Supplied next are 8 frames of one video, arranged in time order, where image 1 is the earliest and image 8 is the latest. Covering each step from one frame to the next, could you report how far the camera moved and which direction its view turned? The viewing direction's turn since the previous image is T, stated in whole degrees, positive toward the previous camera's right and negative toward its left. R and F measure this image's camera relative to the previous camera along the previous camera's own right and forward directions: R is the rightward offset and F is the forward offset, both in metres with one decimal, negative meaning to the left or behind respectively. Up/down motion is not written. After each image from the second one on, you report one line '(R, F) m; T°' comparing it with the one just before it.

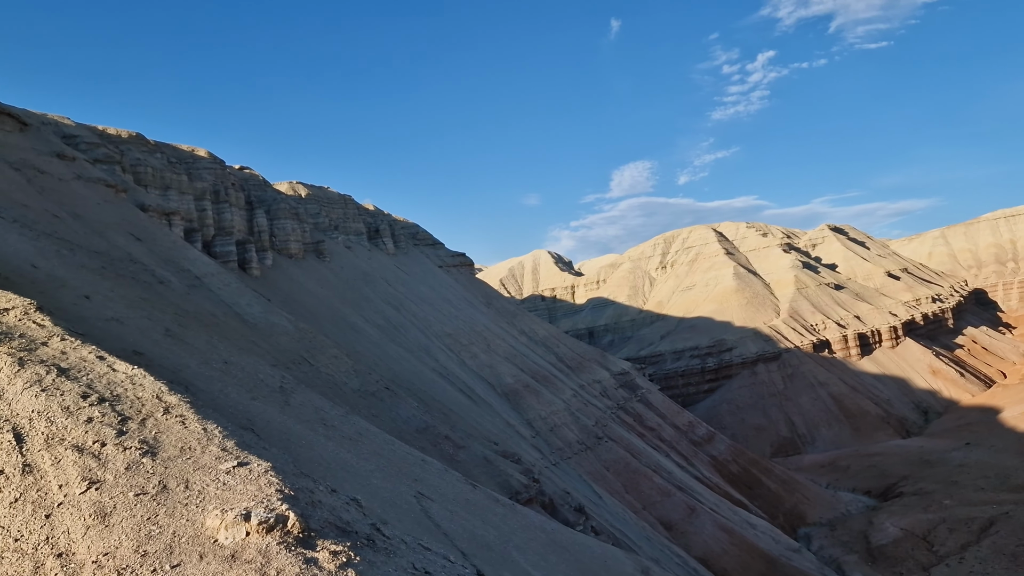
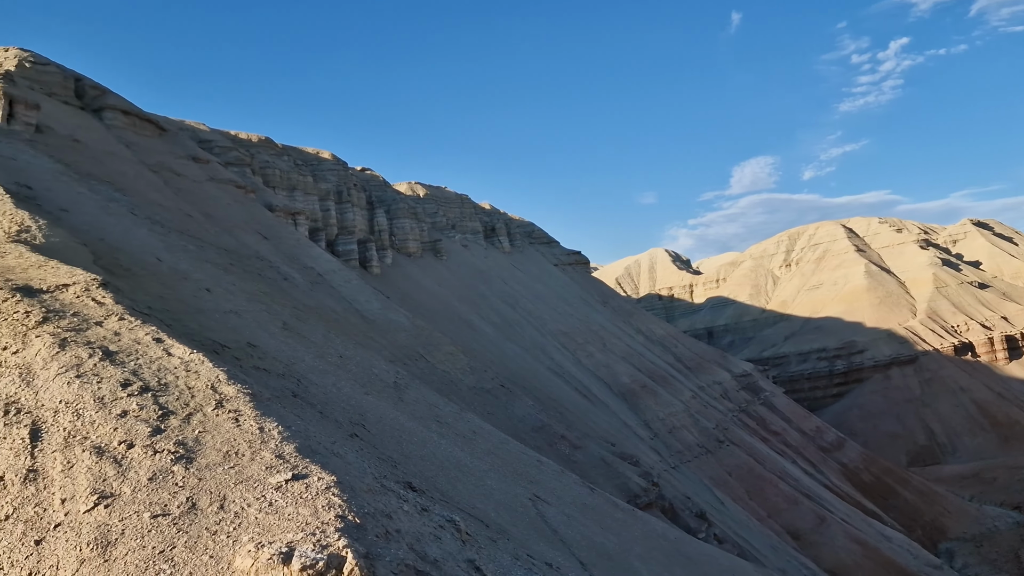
(-0.1, +1.2) m; -10°
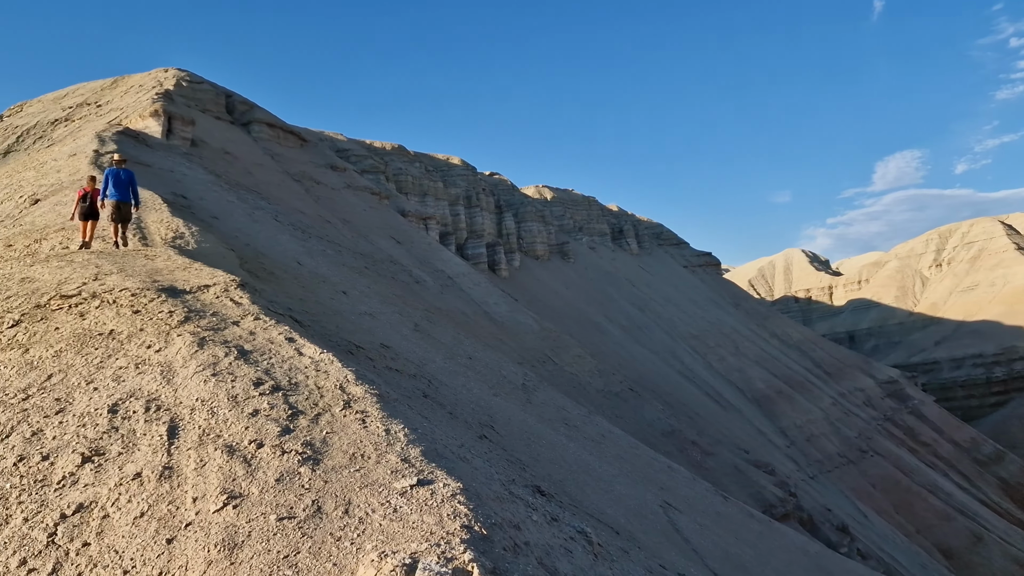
(0.0, +0.3) m; -11°
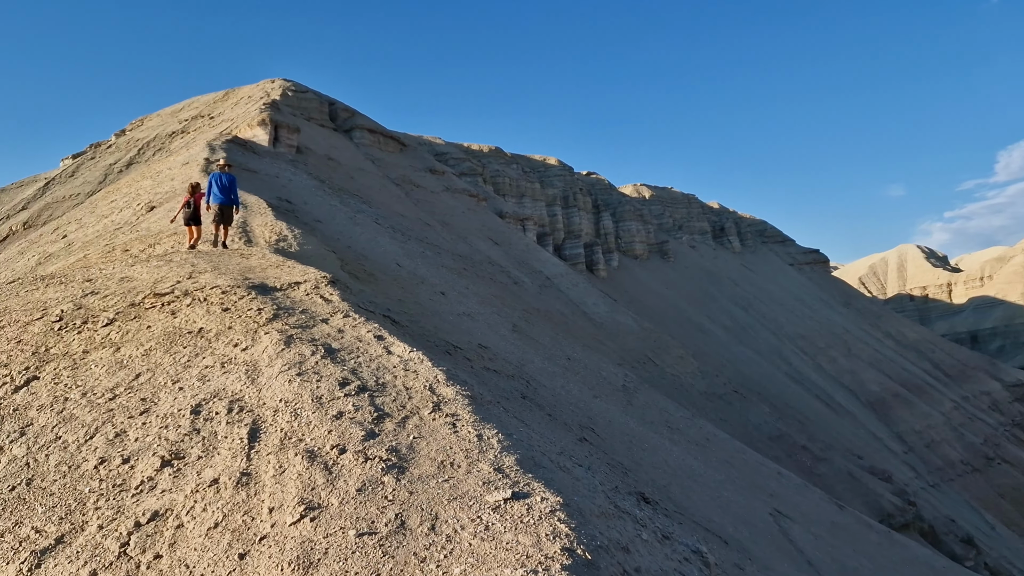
(0.0, +0.3) m; -8°
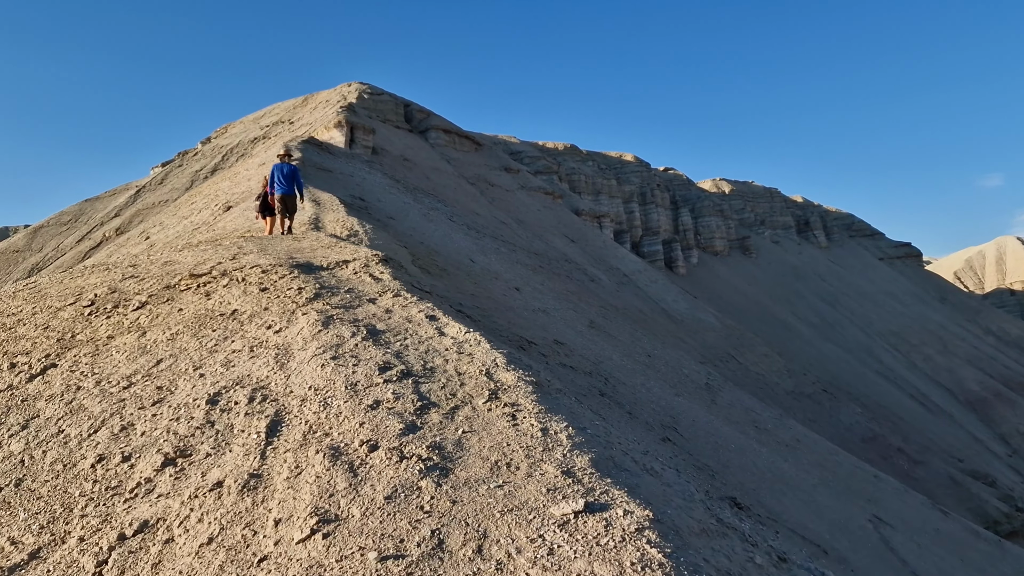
(0.0, +0.6) m; -7°
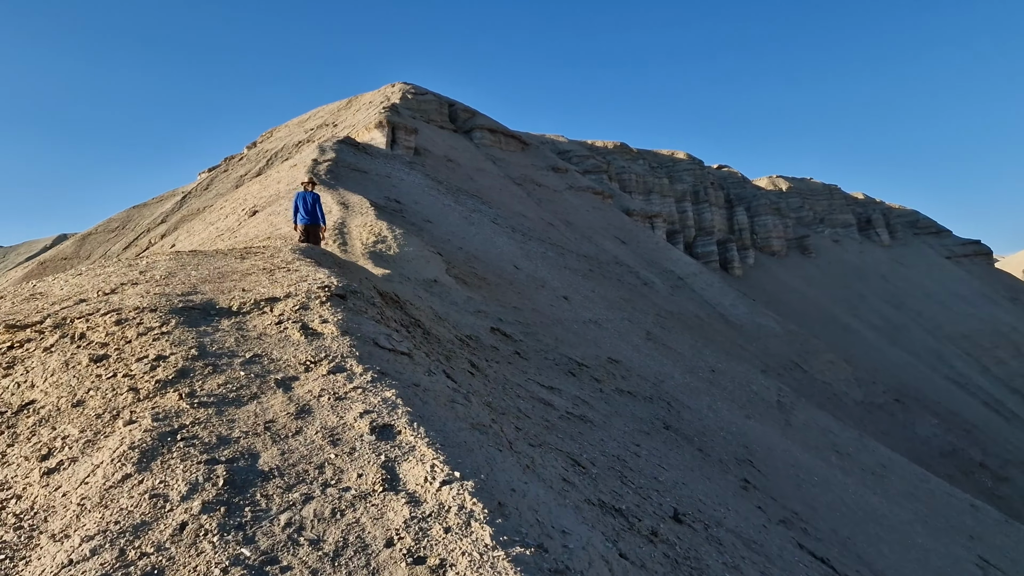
(0.0, +1.7) m; -4°
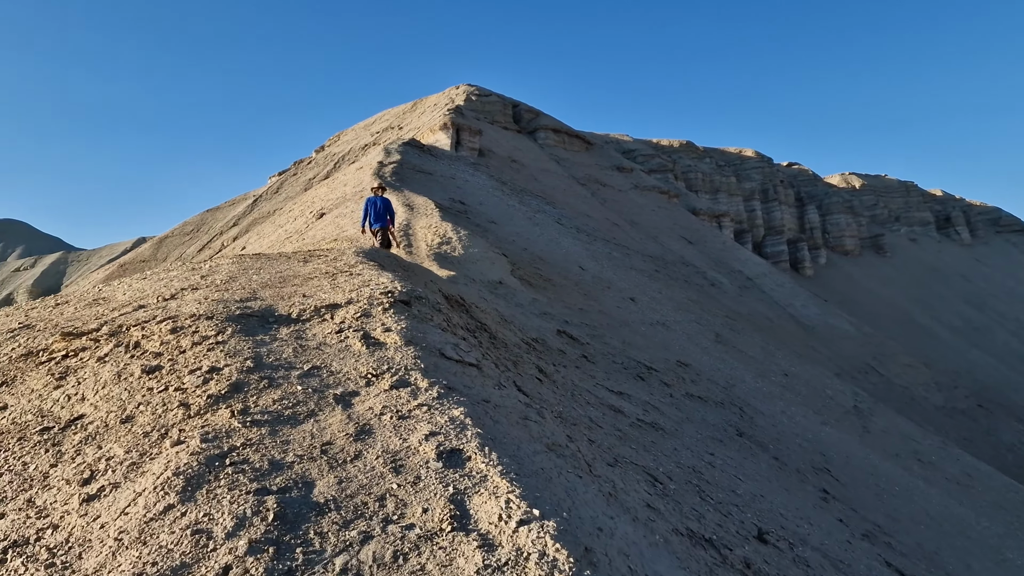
(0.0, +0.2) m; -6°
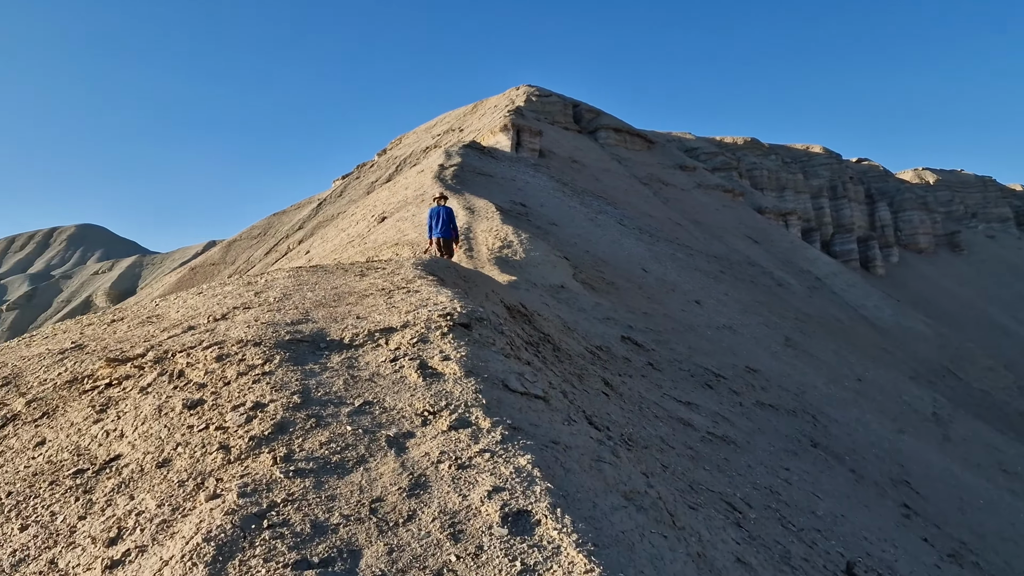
(0.0, +0.2) m; -5°
